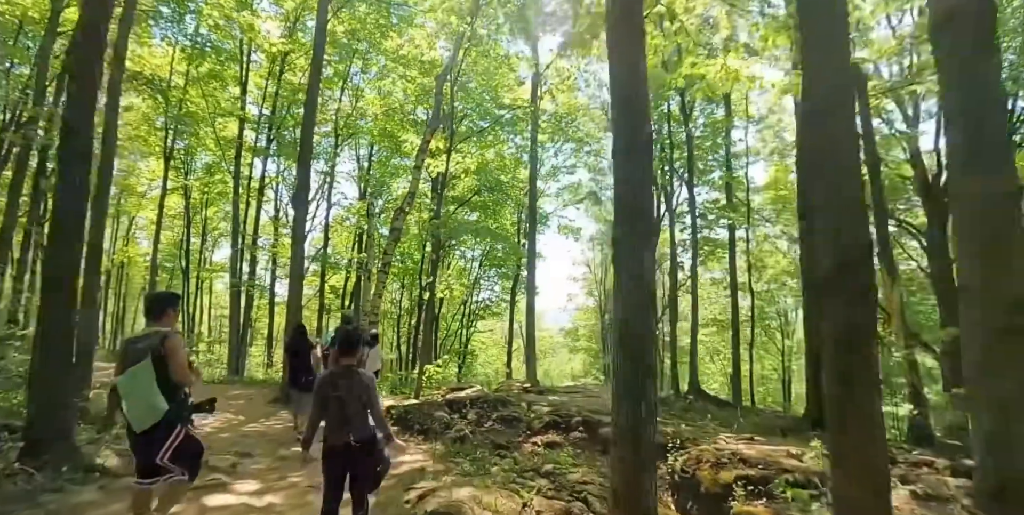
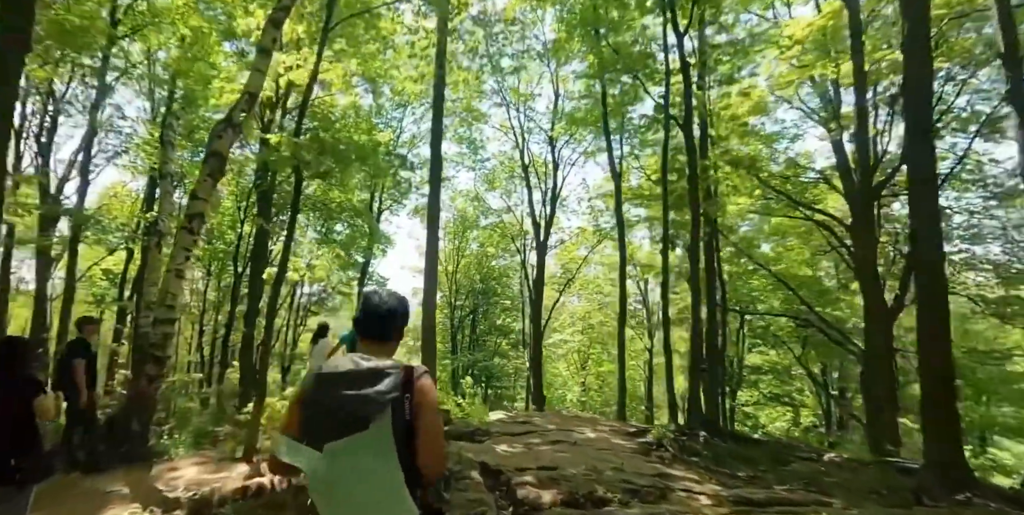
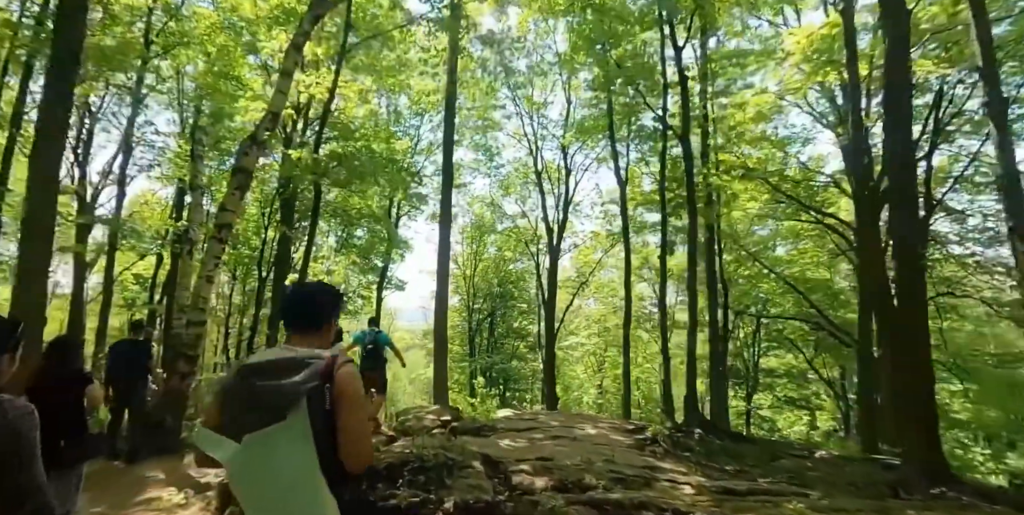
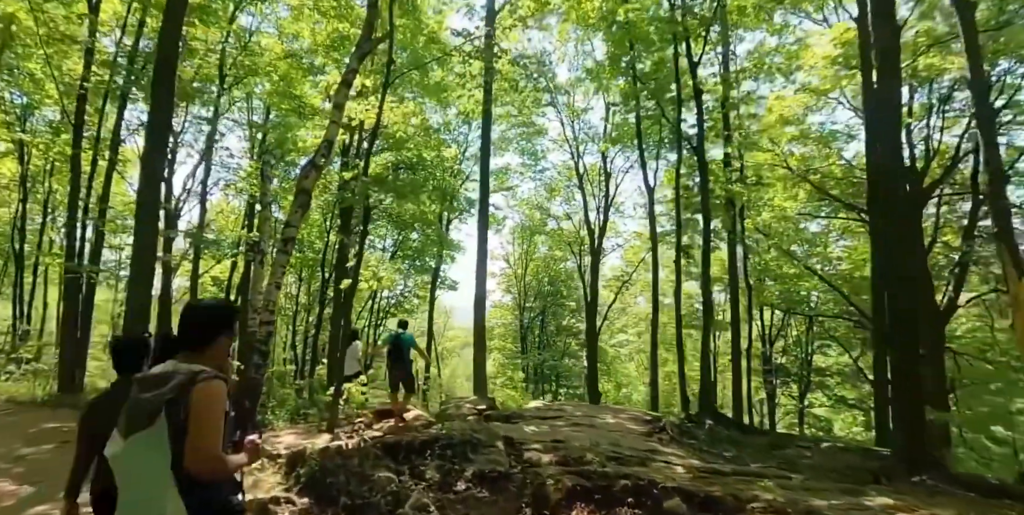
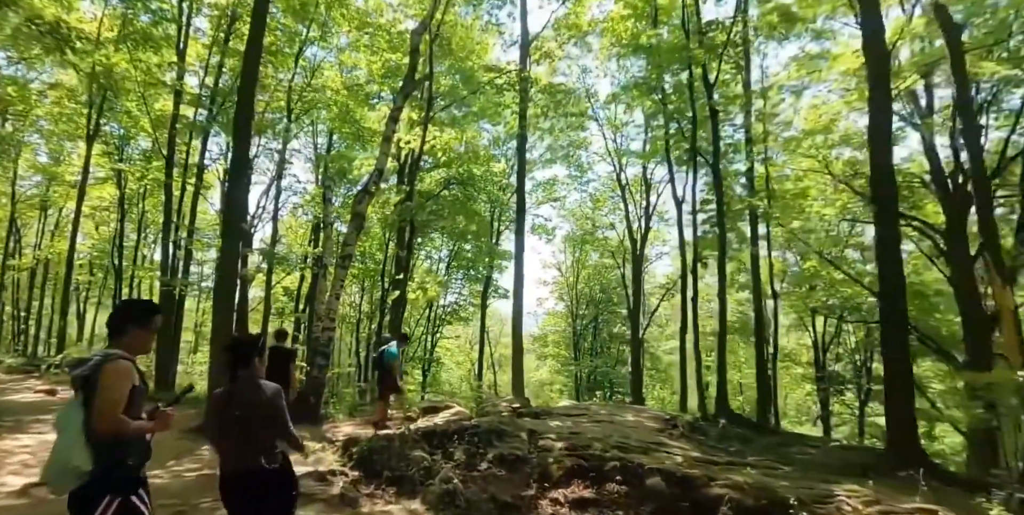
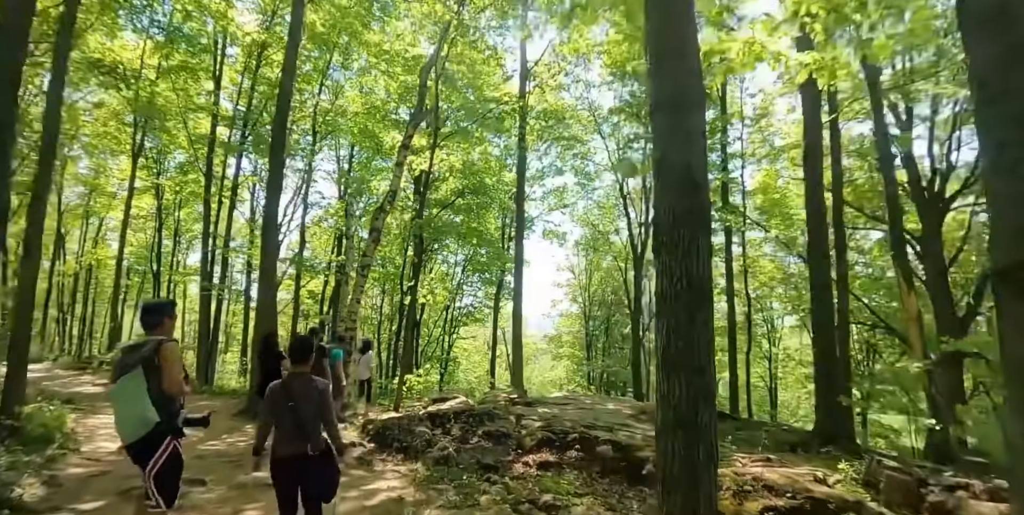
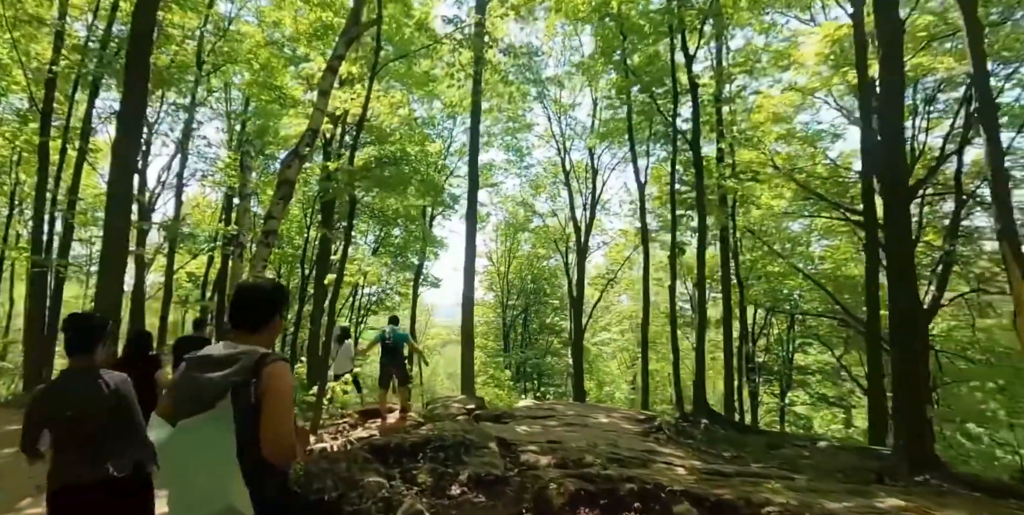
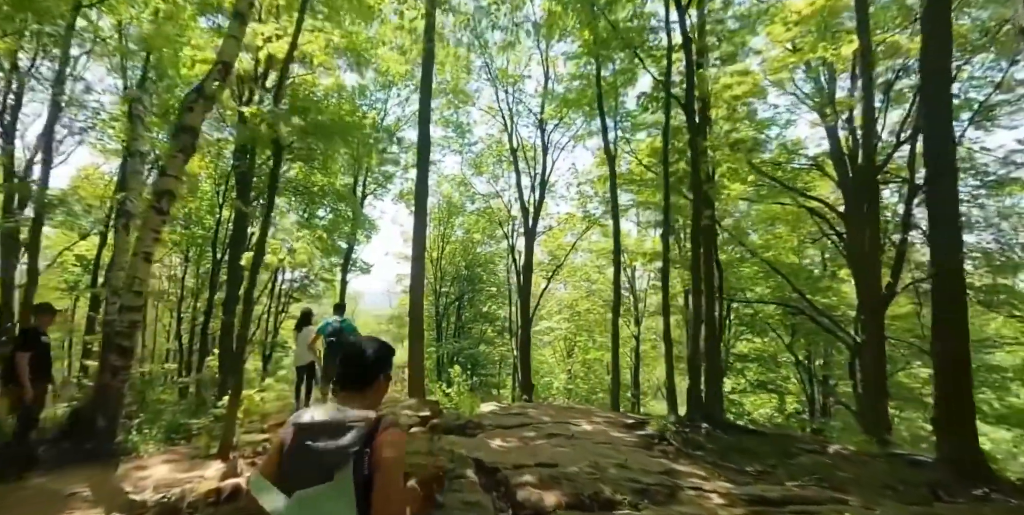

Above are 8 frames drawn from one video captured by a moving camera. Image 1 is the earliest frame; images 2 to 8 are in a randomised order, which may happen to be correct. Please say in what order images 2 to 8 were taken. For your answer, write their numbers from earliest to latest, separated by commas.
6, 5, 4, 7, 3, 2, 8
